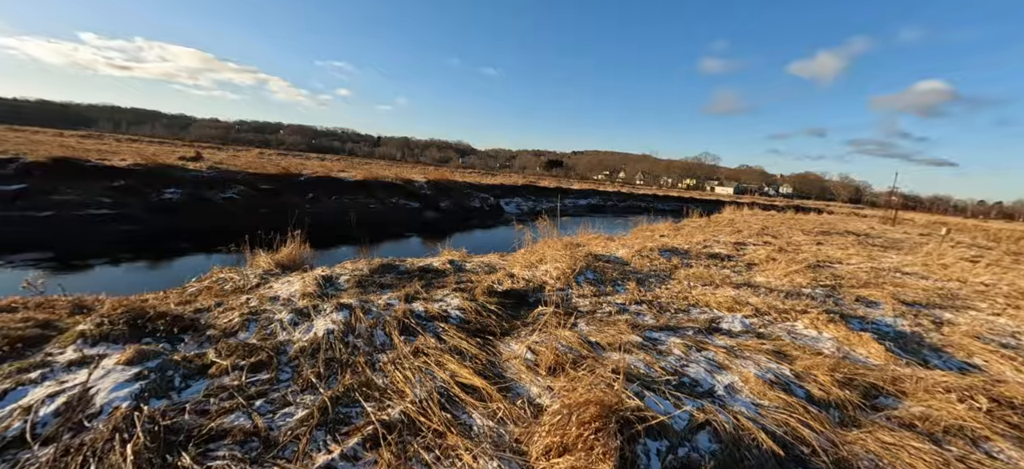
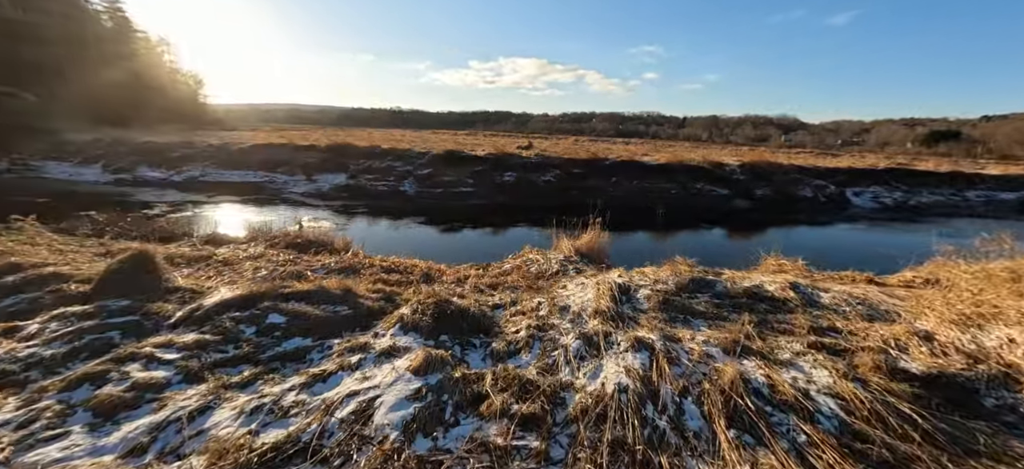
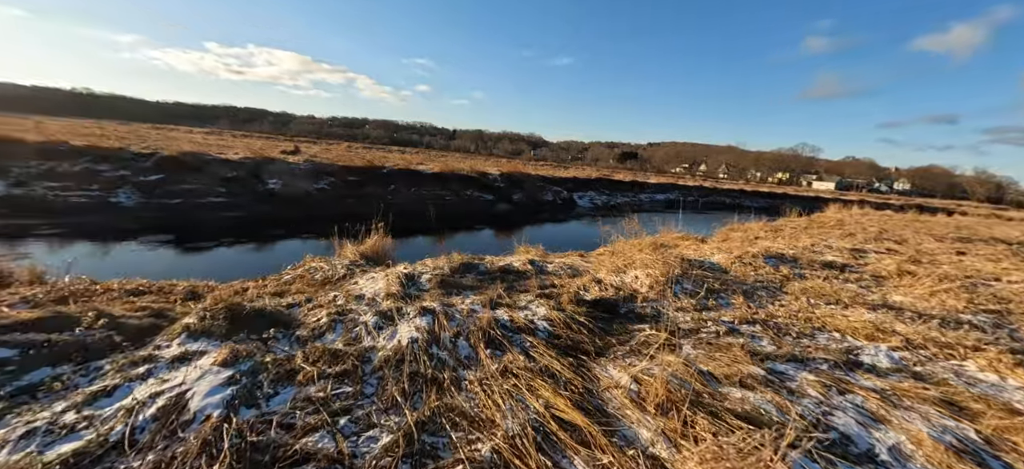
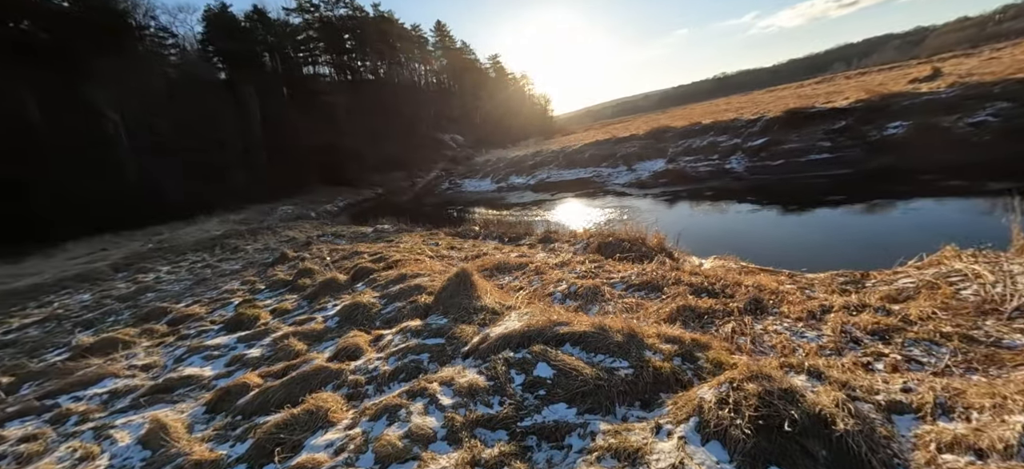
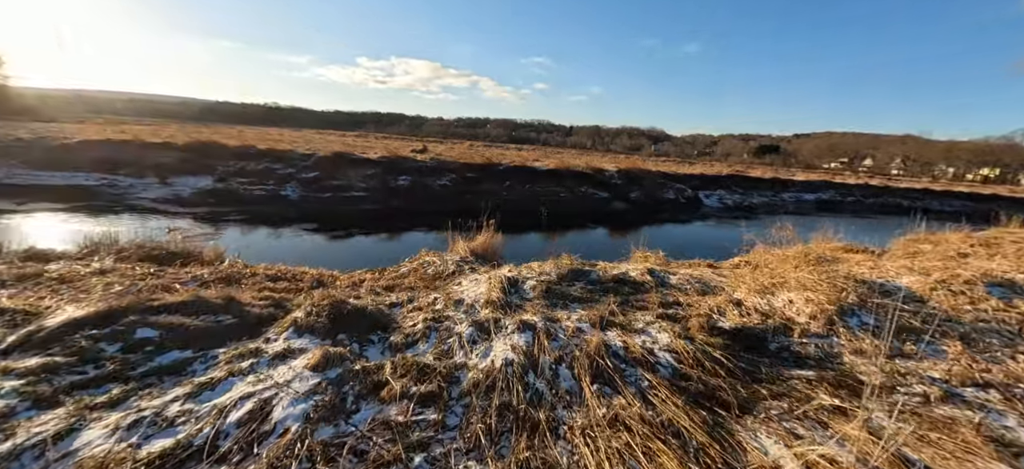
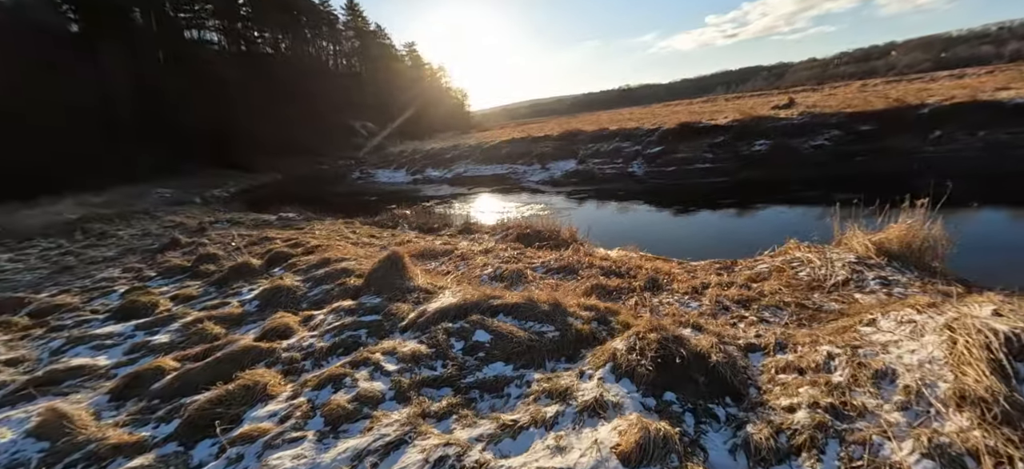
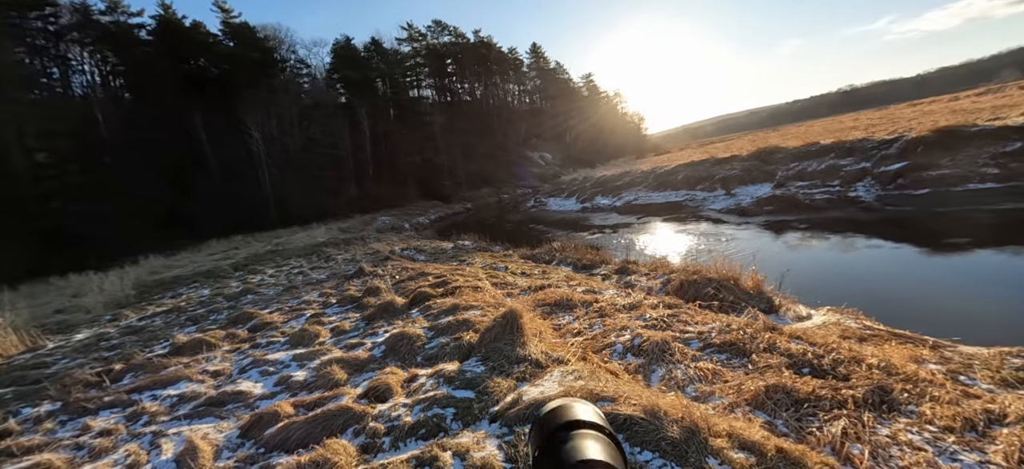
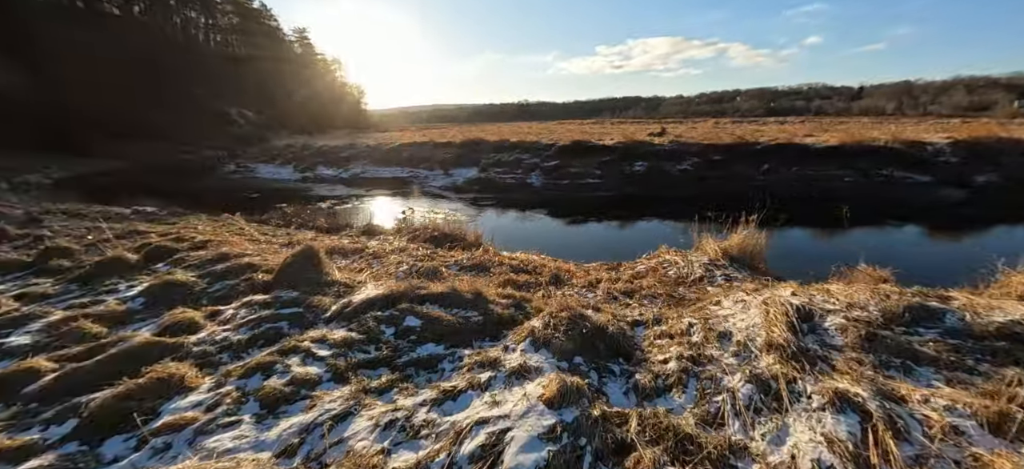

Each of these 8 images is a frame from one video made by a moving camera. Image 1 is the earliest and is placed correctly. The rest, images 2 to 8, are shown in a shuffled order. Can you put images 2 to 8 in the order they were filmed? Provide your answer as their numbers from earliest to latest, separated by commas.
3, 5, 2, 8, 6, 4, 7
